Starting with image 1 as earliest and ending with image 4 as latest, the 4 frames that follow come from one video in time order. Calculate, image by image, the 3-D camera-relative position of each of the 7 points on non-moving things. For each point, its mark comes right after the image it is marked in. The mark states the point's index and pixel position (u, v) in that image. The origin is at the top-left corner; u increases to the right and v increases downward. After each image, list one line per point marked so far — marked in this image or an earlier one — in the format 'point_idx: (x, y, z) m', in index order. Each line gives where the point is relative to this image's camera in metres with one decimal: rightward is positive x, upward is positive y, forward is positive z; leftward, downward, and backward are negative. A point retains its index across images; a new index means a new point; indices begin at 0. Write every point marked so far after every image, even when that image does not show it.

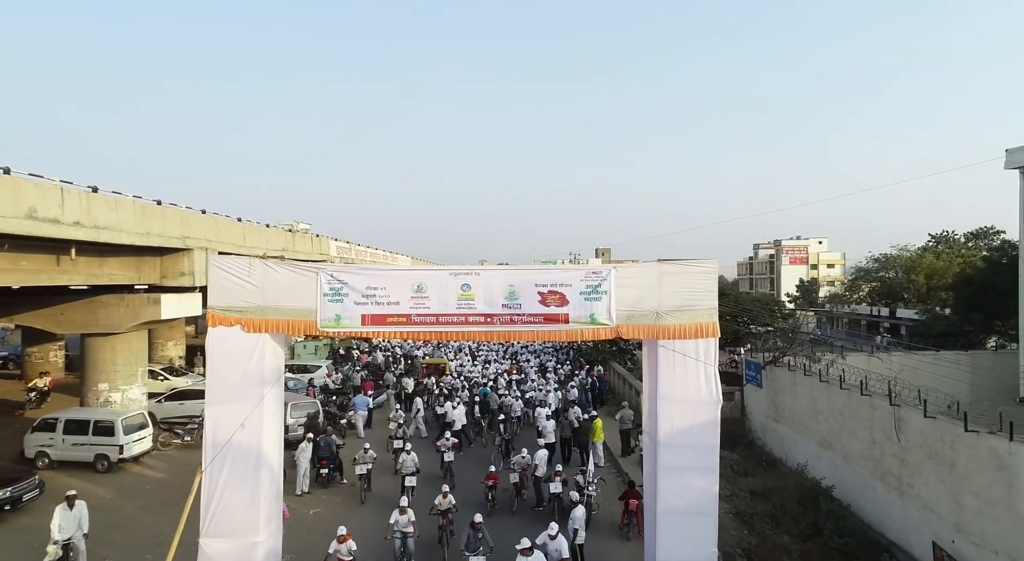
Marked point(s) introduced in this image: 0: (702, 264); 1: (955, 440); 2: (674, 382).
0: (+2.5, +0.3, +8.8) m
1: (+7.3, -2.6, +11.0) m
2: (+2.2, -1.3, +8.8) m
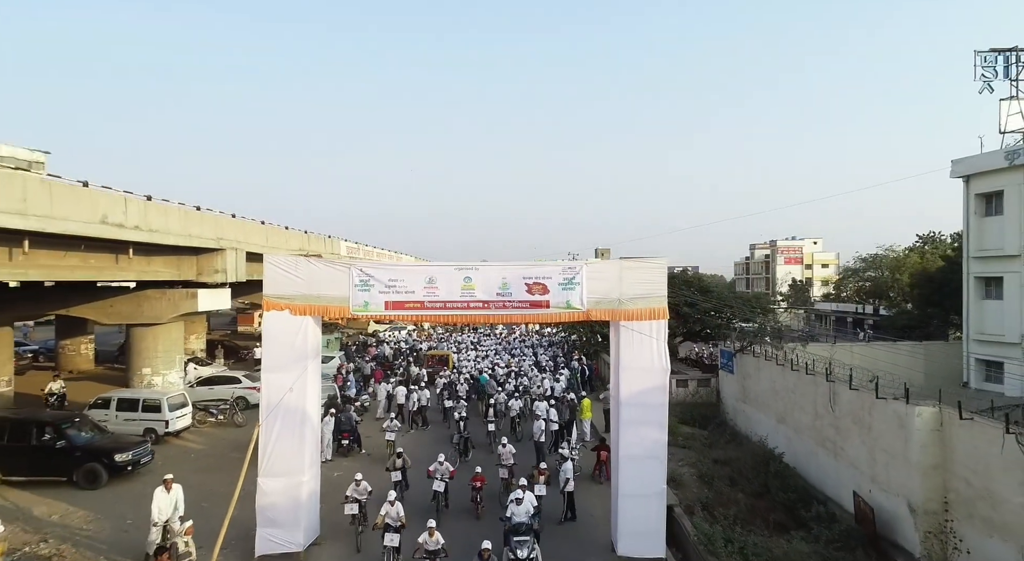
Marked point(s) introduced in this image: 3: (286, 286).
0: (+2.4, +0.4, +11.2) m
1: (+7.2, -2.5, +13.4) m
2: (+2.0, -1.2, +11.1) m
3: (-3.9, -0.1, +11.5) m
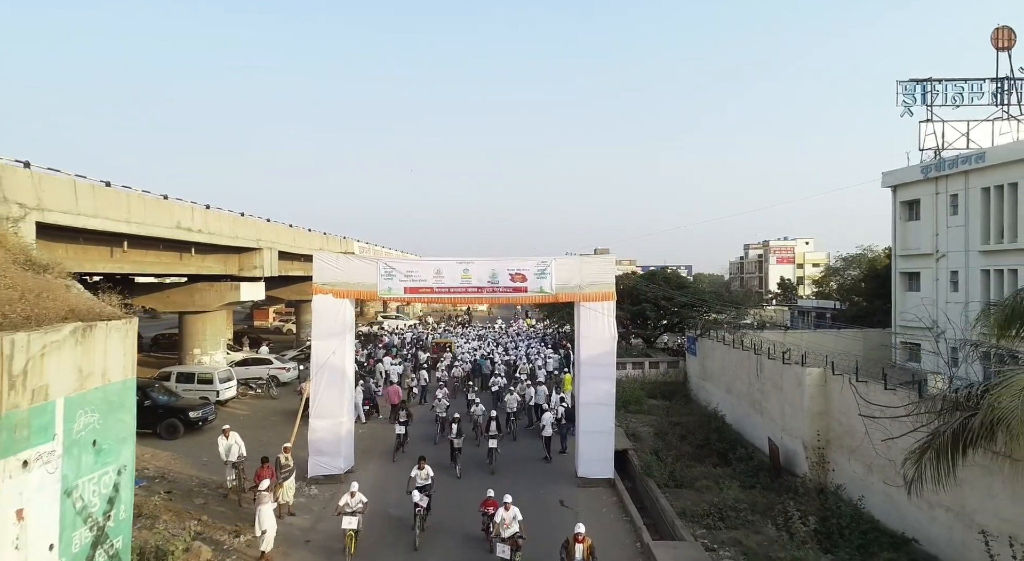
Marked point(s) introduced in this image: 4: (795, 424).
0: (+2.1, +0.6, +14.9) m
1: (+6.9, -2.3, +17.1) m
2: (+1.7, -1.0, +14.9) m
3: (-4.2, +0.1, +15.3) m
4: (+6.8, -3.5, +16.0) m
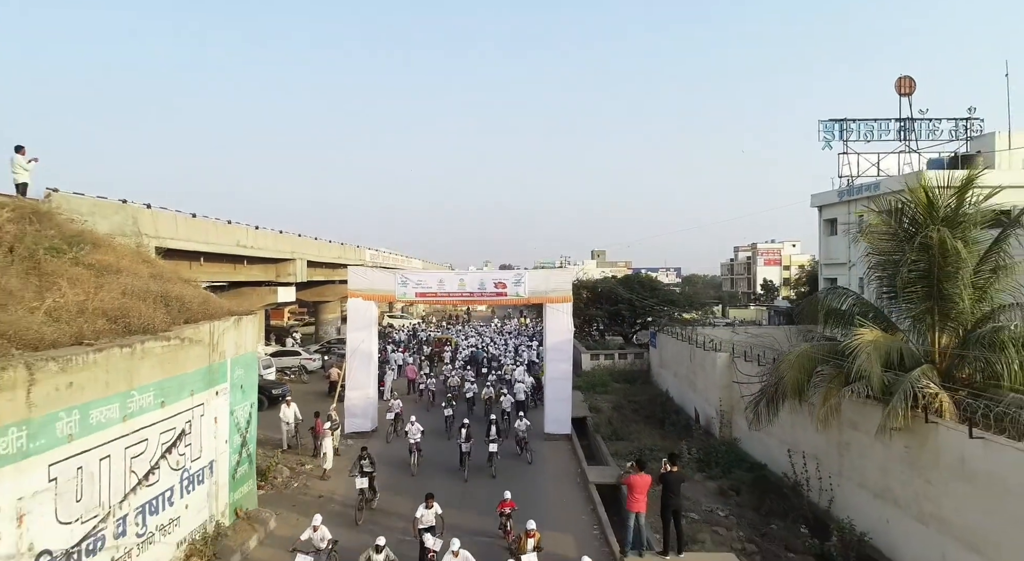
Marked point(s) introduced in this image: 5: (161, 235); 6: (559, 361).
0: (+1.6, +0.3, +20.1) m
1: (+6.5, -2.5, +22.2) m
2: (+1.3, -1.2, +20.0) m
3: (-4.7, -0.1, +20.4) m
4: (+6.3, -3.7, +21.2) m
5: (-9.7, +1.3, +18.4) m
6: (+1.4, -2.4, +20.0) m
